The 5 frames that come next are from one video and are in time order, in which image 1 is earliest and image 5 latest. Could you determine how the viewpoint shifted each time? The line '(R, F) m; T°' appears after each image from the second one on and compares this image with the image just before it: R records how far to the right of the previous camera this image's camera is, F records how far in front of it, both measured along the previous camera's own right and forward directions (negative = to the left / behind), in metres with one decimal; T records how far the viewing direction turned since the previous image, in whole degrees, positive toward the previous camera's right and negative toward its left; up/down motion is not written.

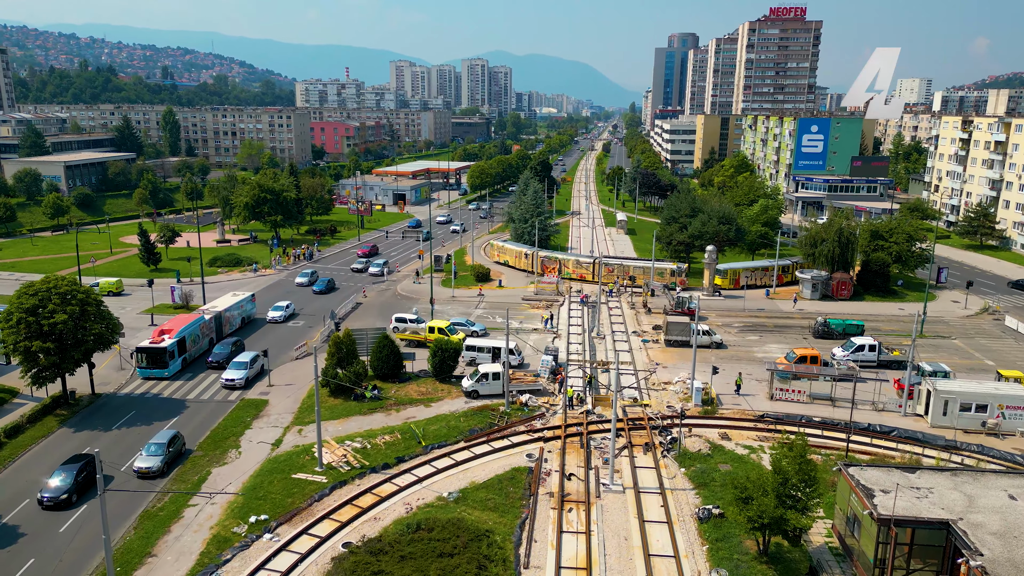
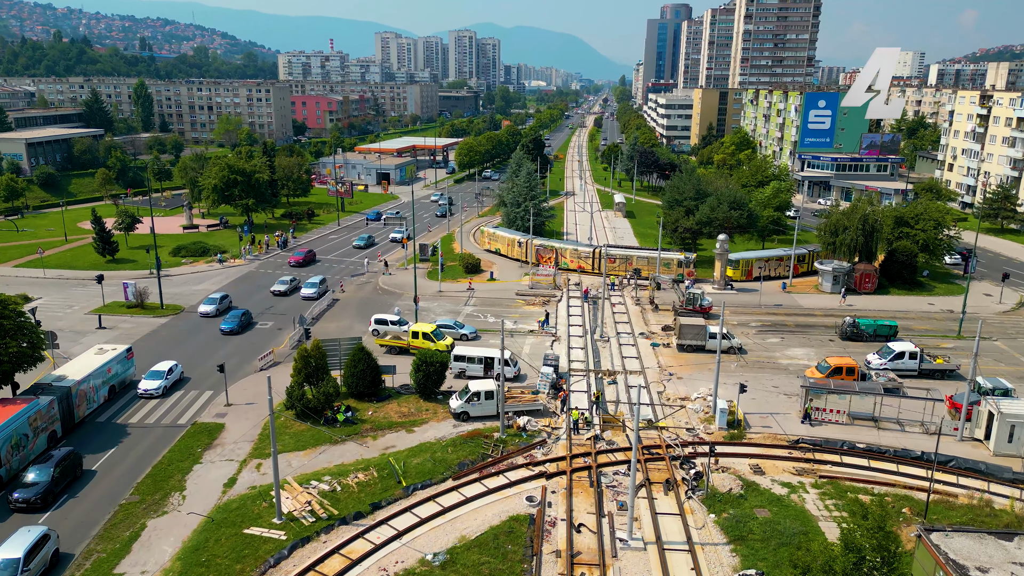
(-0.3, +5.1) m; +1°
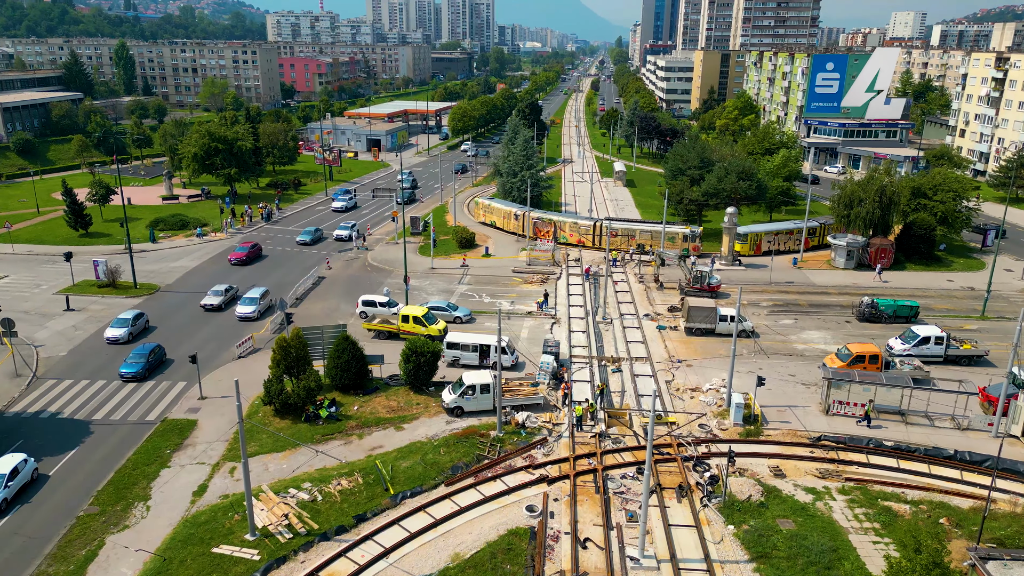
(-0.1, +2.7) m; 0°
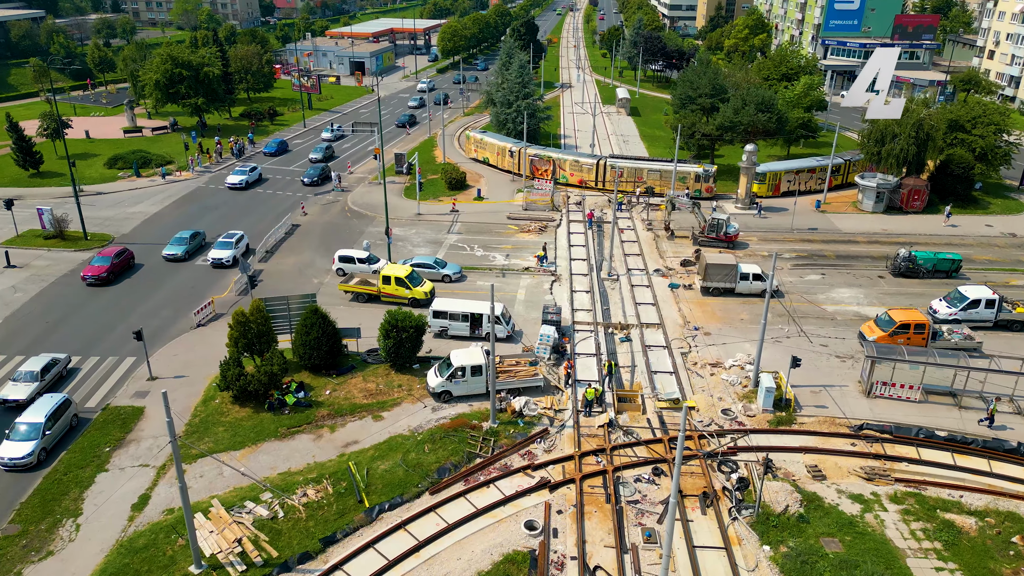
(0.0, +4.3) m; 0°
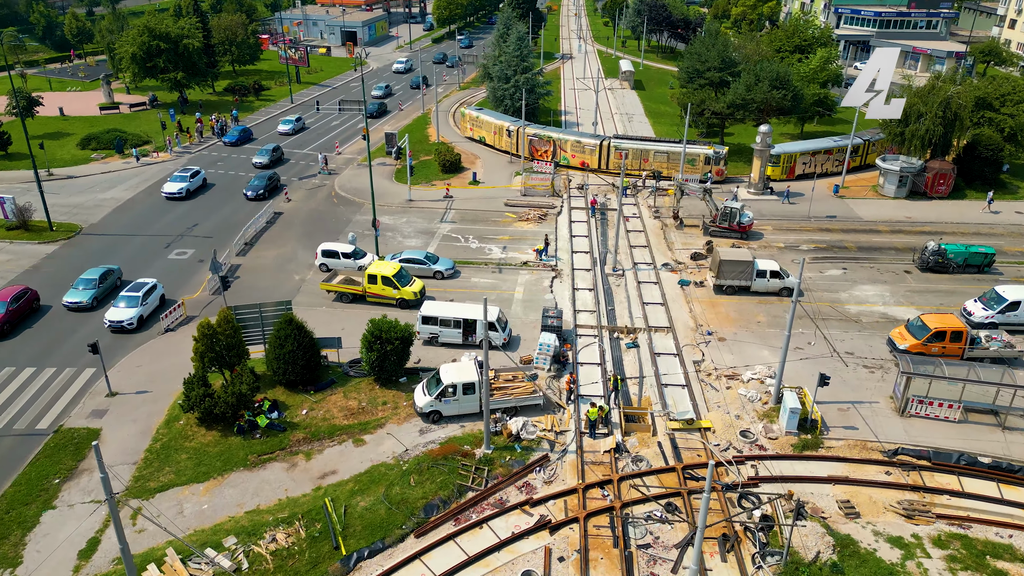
(+0.1, +2.6) m; 0°
